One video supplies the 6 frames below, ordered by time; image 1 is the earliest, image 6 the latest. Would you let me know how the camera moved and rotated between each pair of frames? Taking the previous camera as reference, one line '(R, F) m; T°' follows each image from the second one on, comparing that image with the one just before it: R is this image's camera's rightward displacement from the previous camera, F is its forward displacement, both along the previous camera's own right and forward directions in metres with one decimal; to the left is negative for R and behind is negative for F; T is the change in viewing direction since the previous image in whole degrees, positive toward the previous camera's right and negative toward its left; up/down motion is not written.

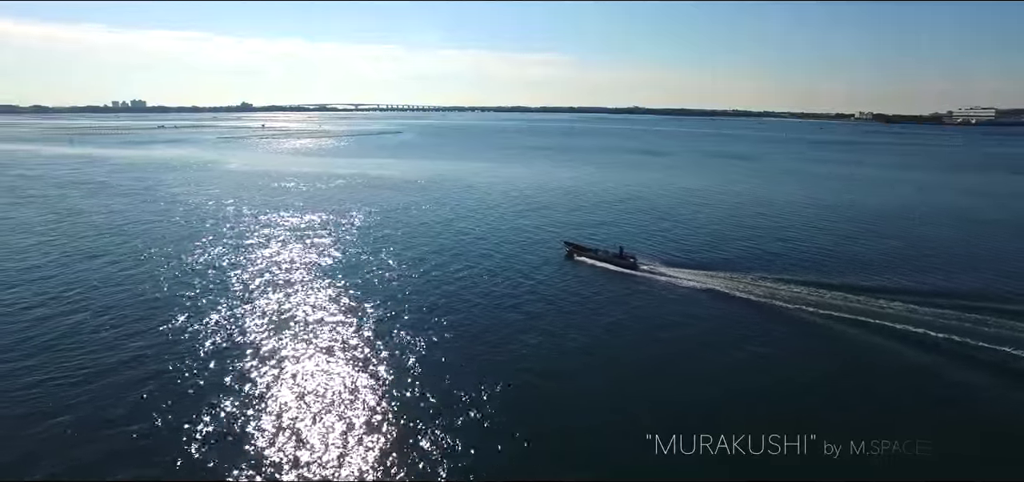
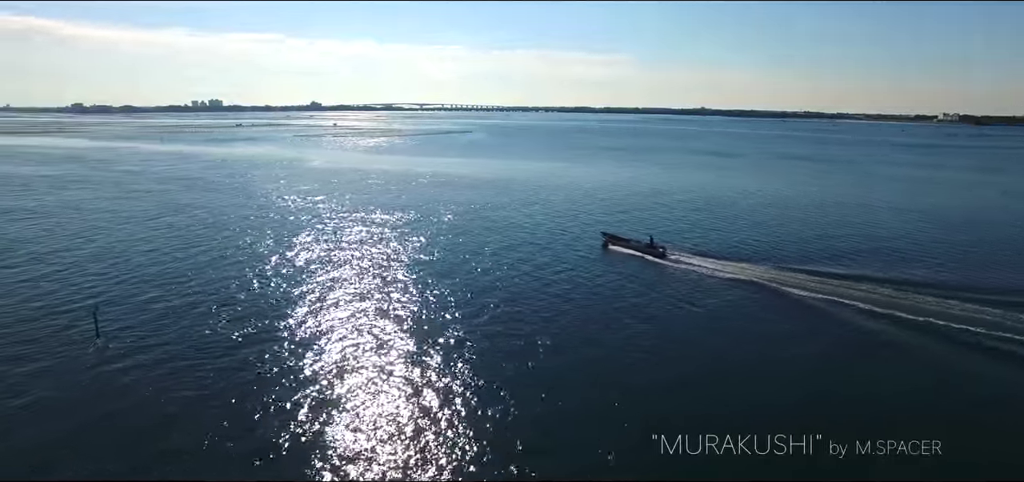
(-2.1, -0.4) m; -4°
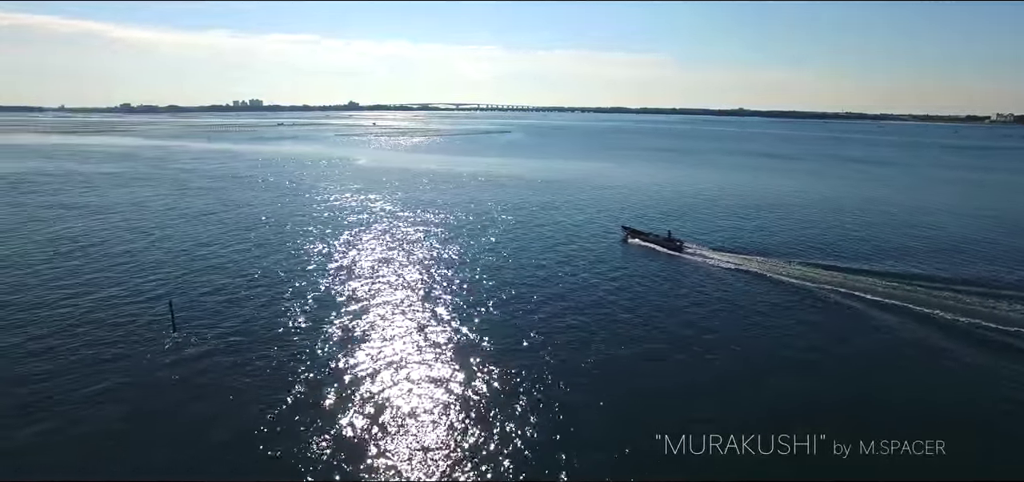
(-1.4, -0.2) m; -2°
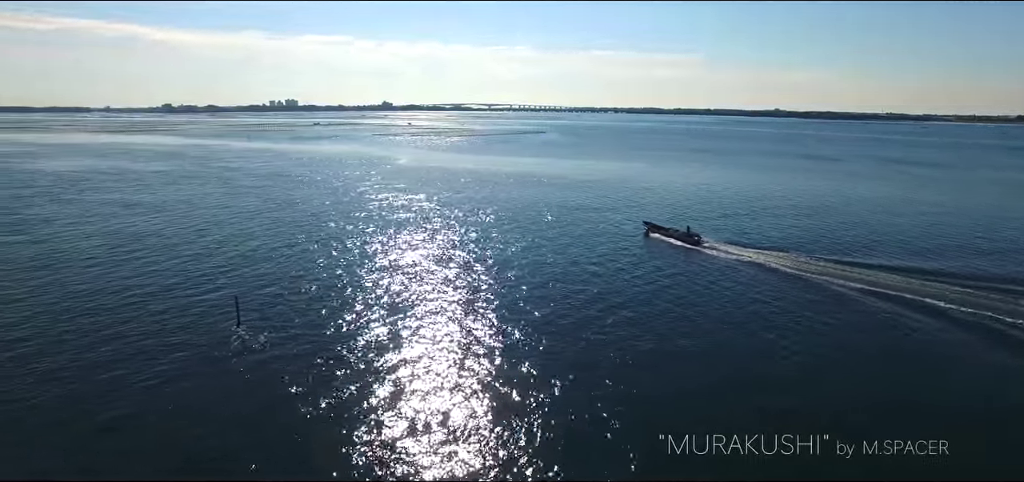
(-1.2, -0.1) m; -2°
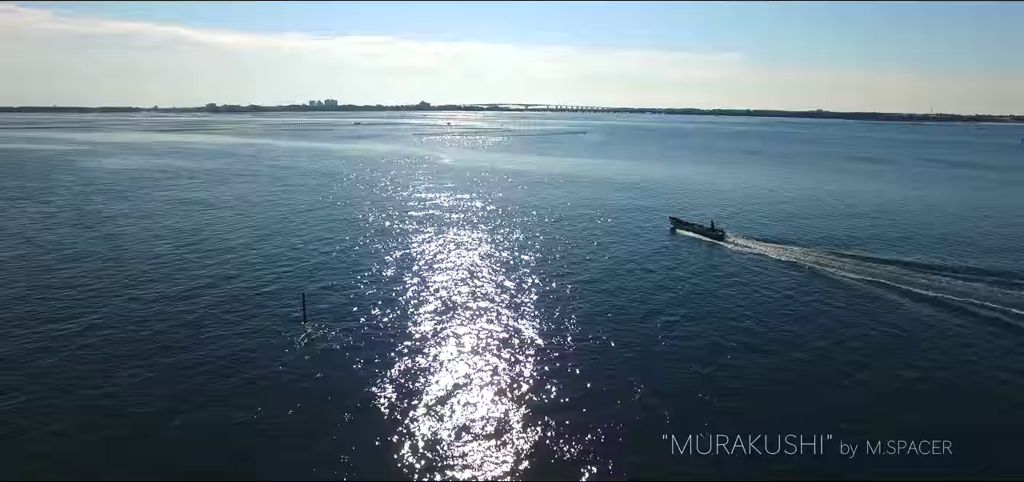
(-1.2, -0.1) m; -2°
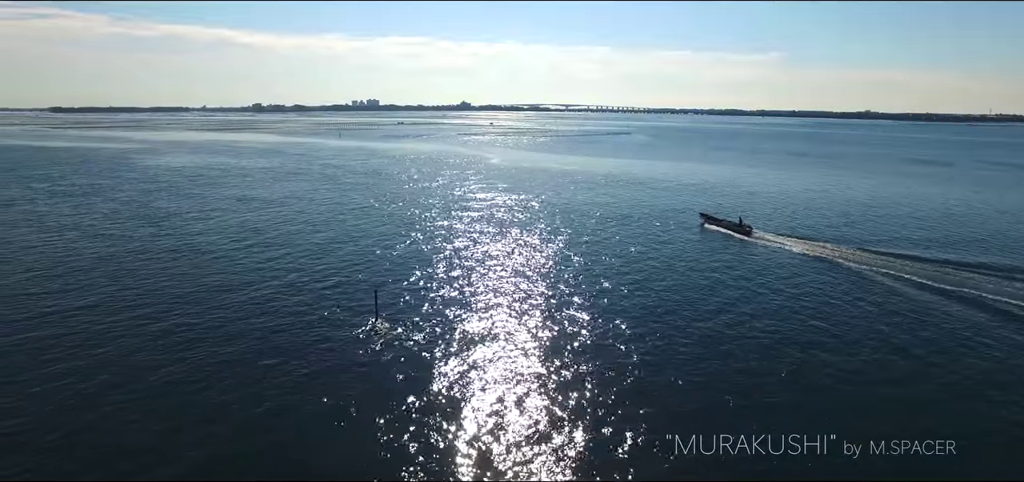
(-1.4, +0.2) m; -2°
